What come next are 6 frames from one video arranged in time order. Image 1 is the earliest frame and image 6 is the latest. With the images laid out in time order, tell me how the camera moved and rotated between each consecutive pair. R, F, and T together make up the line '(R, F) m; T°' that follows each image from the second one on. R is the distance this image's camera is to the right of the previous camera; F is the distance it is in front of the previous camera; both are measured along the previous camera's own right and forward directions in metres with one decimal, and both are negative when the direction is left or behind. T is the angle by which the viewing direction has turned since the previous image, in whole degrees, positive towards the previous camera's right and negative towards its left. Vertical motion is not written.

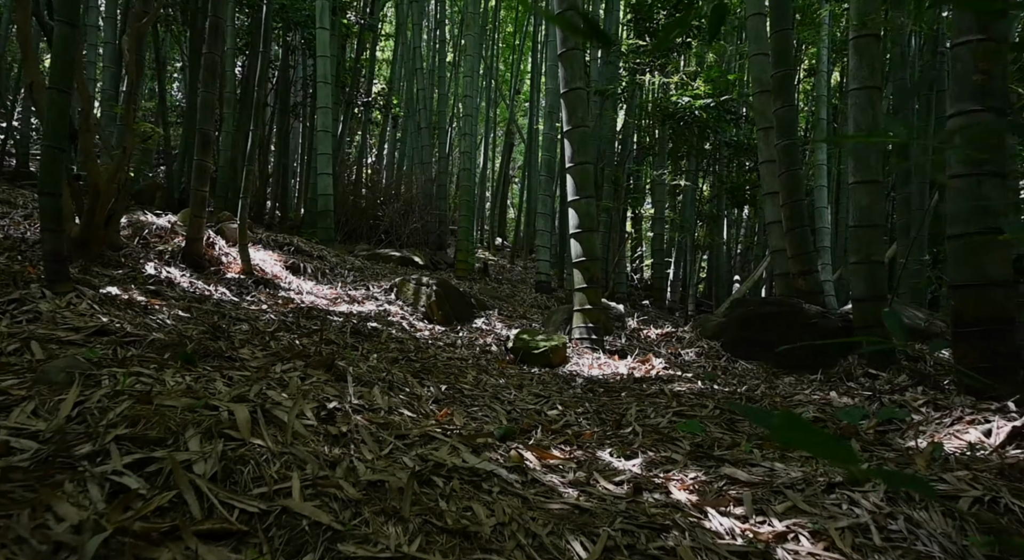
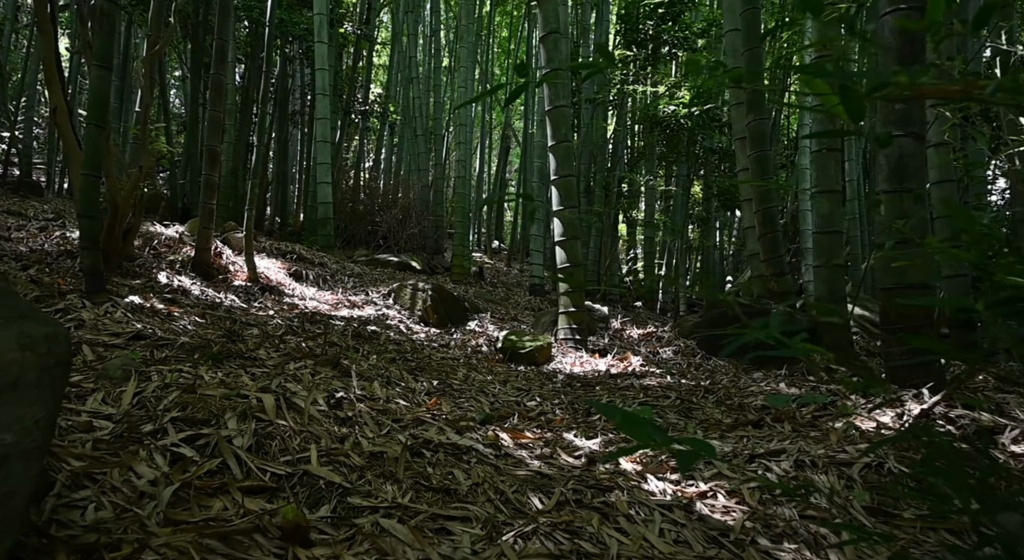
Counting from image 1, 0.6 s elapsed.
(0.0, -0.3) m; 0°
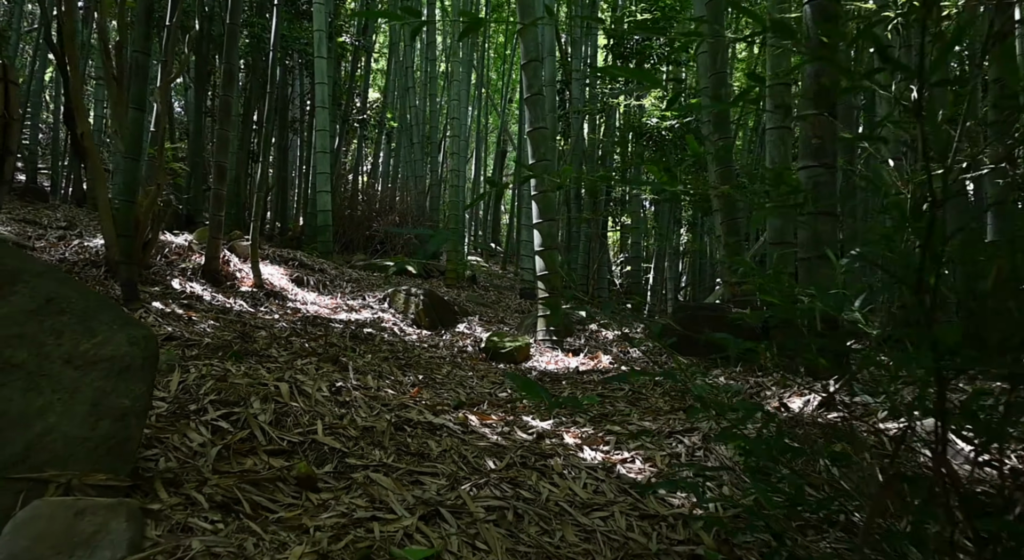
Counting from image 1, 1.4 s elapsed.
(+0.1, -0.4) m; 0°
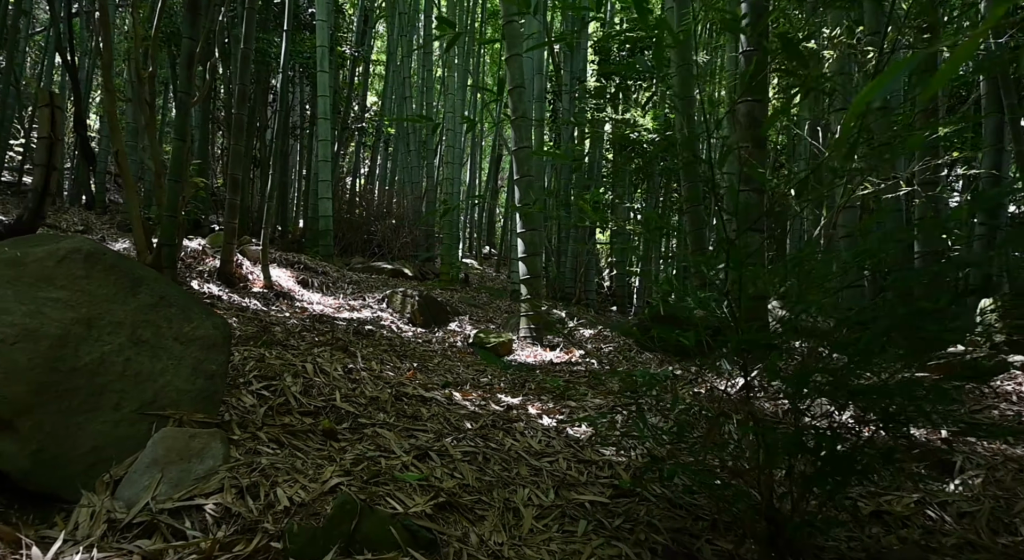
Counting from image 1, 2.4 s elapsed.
(+0.1, -0.5) m; 0°
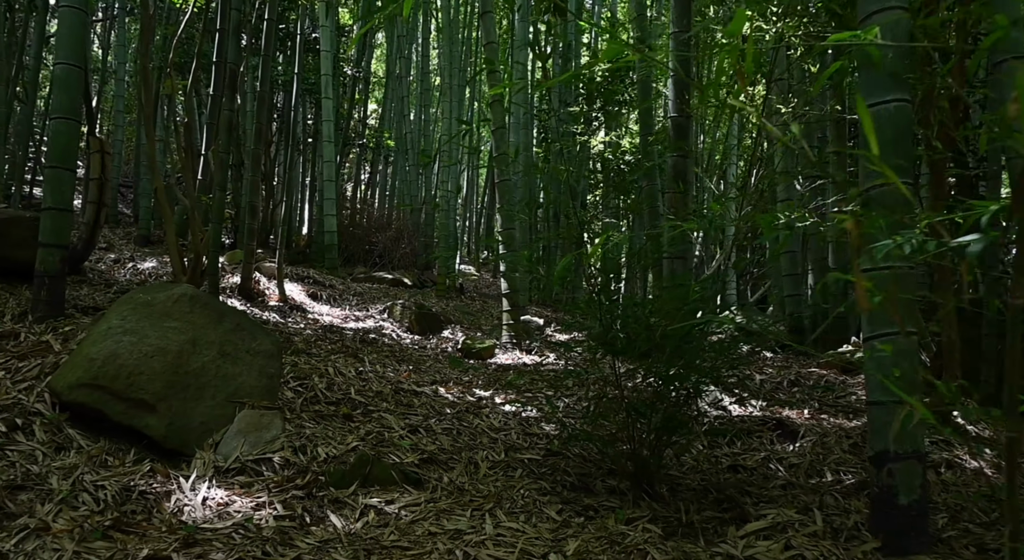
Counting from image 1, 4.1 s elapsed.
(+0.1, -0.7) m; 0°
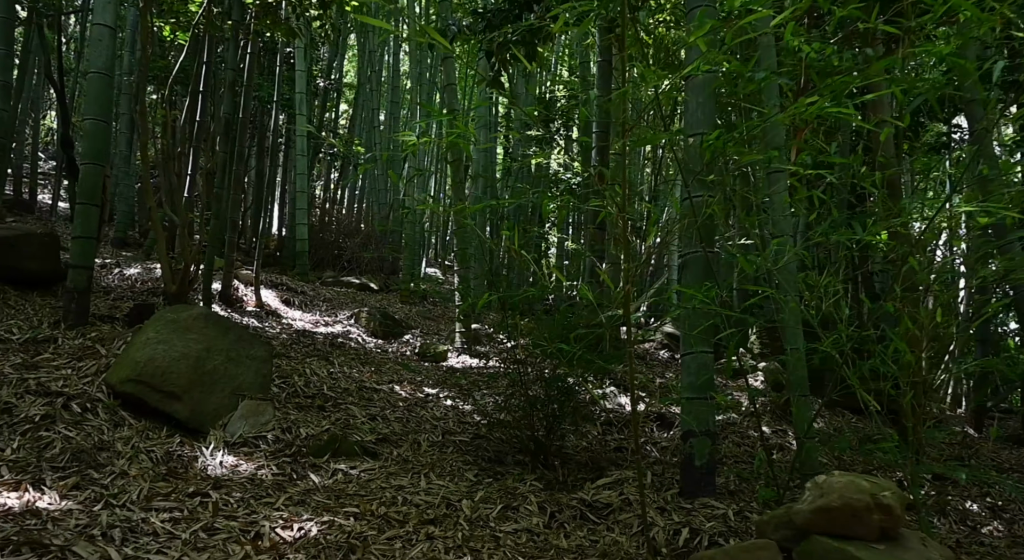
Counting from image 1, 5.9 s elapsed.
(+0.1, -0.8) m; +2°
